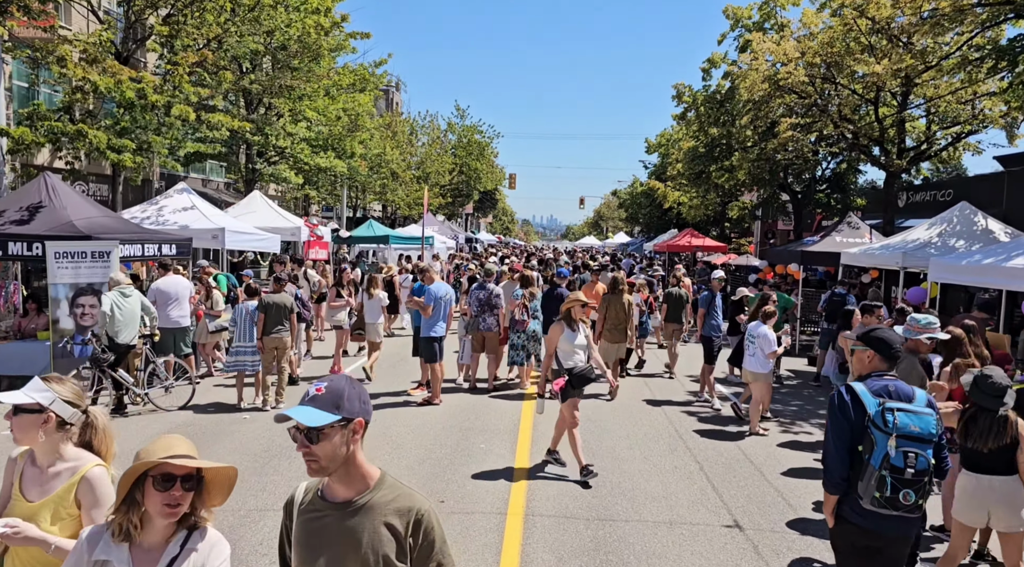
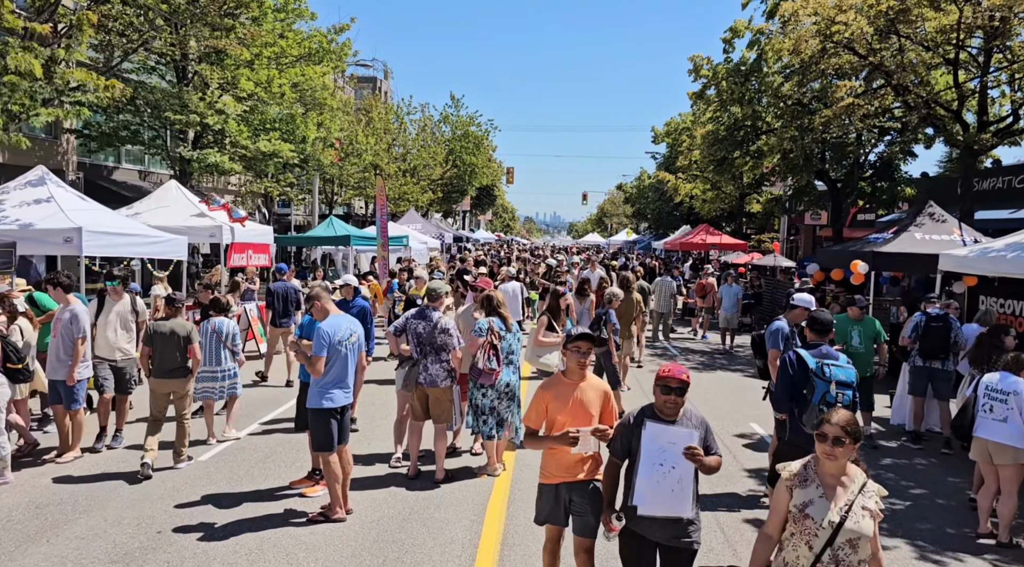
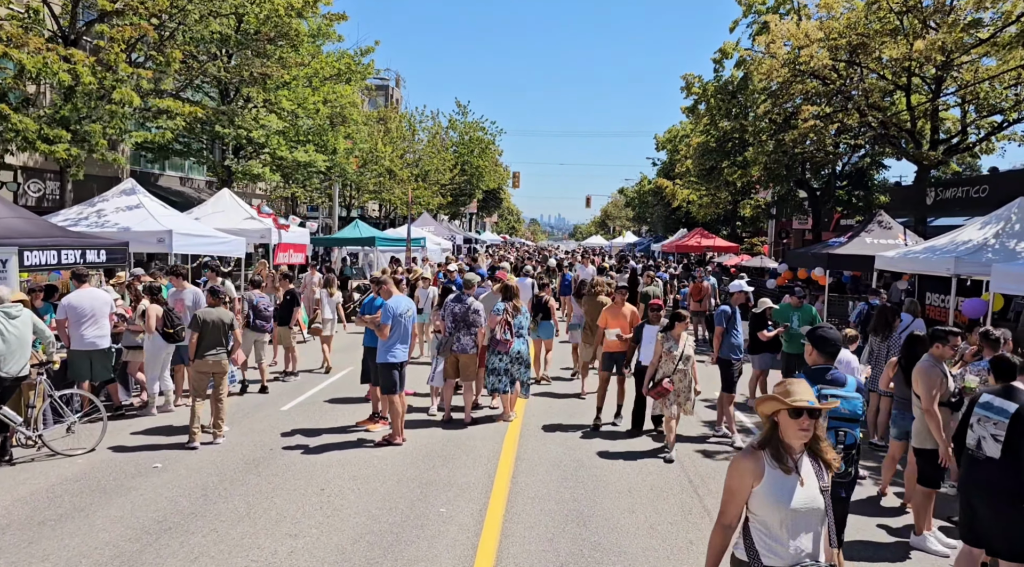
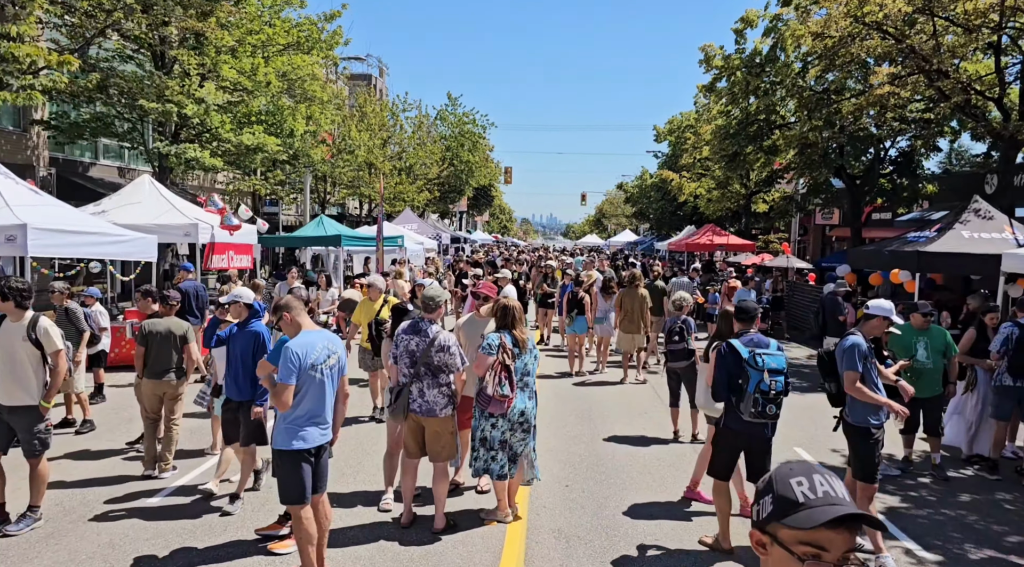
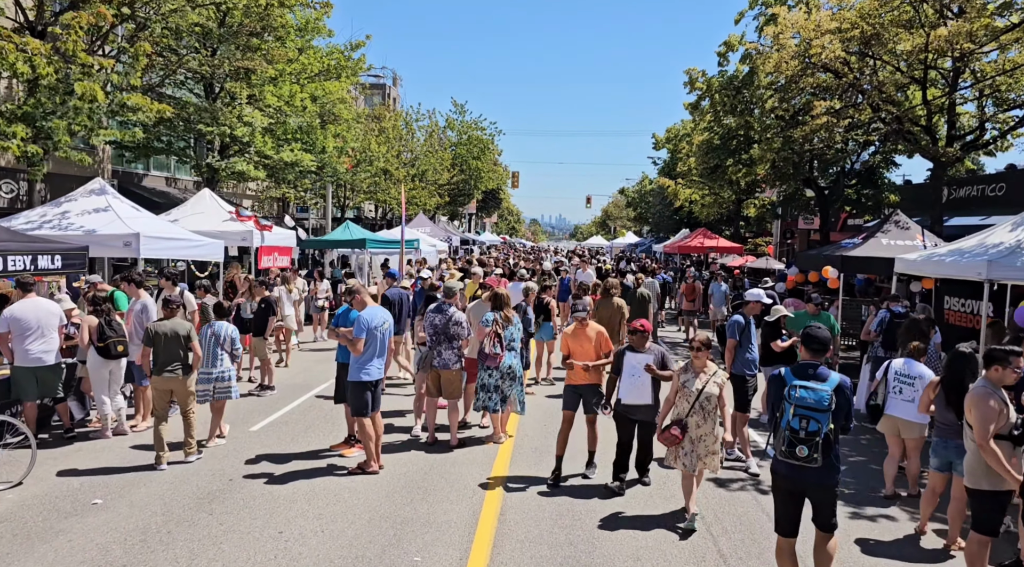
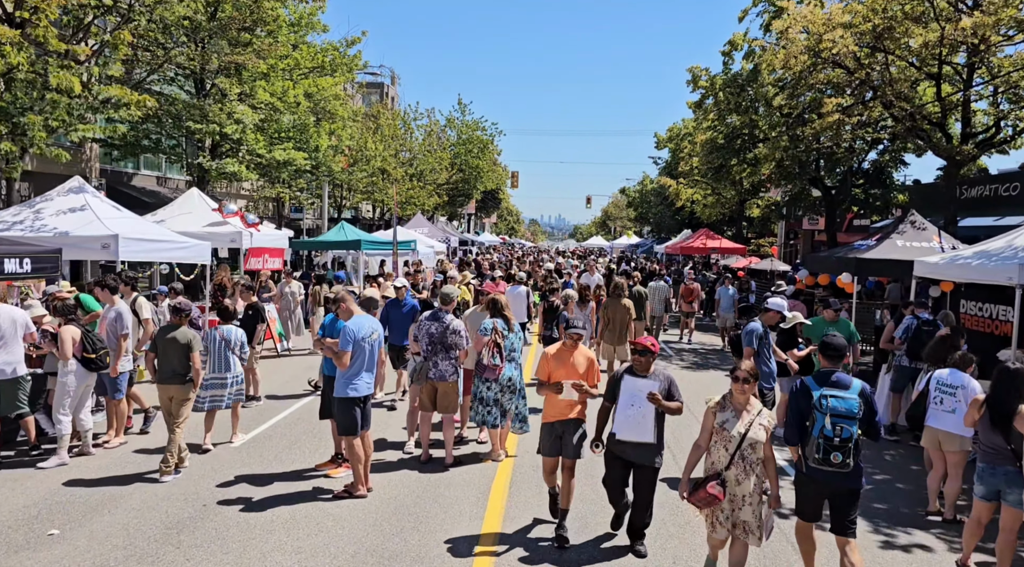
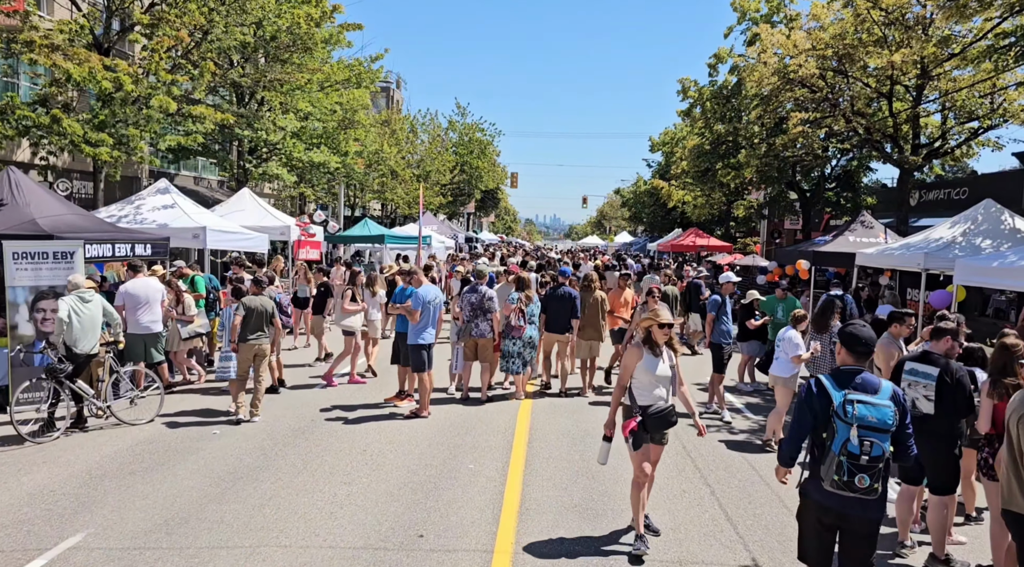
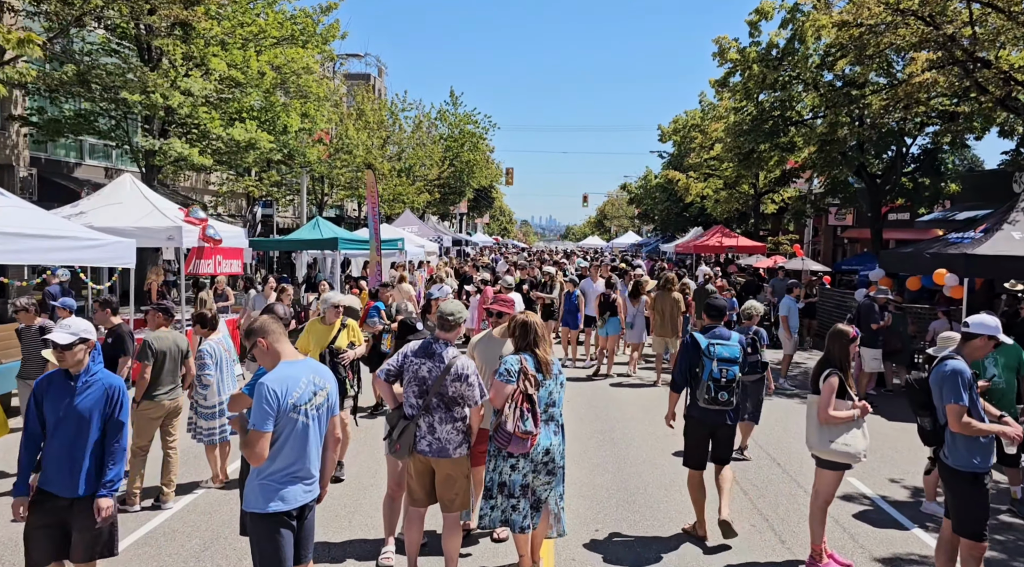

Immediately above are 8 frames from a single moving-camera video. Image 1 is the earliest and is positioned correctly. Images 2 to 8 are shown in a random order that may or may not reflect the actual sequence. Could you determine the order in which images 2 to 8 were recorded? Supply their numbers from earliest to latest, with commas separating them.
7, 3, 5, 6, 2, 4, 8
